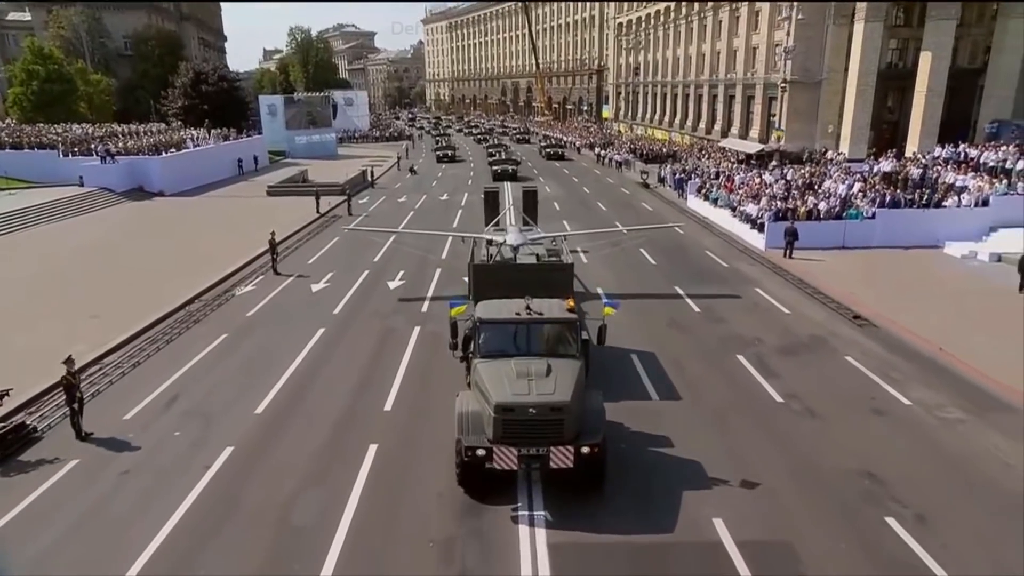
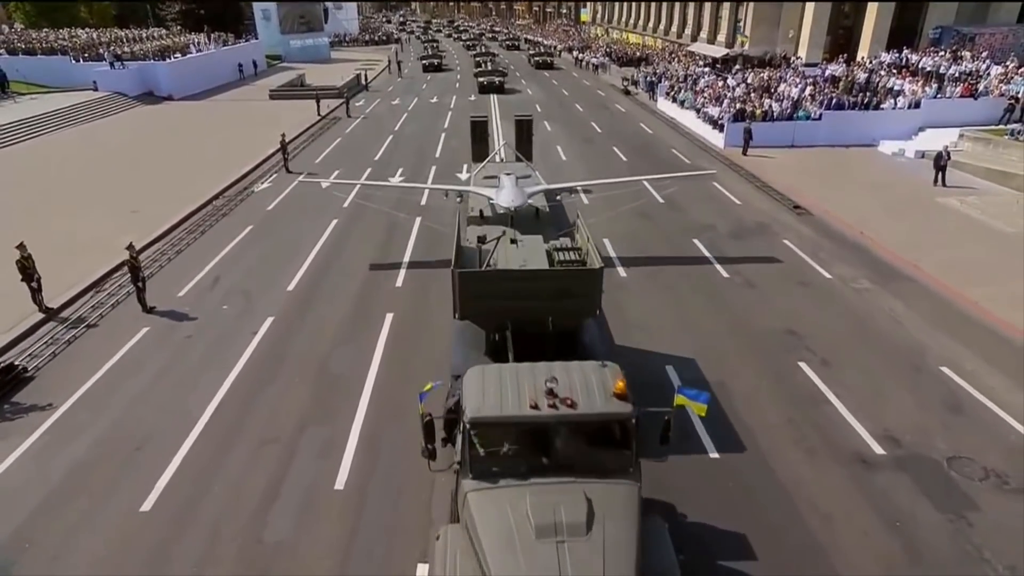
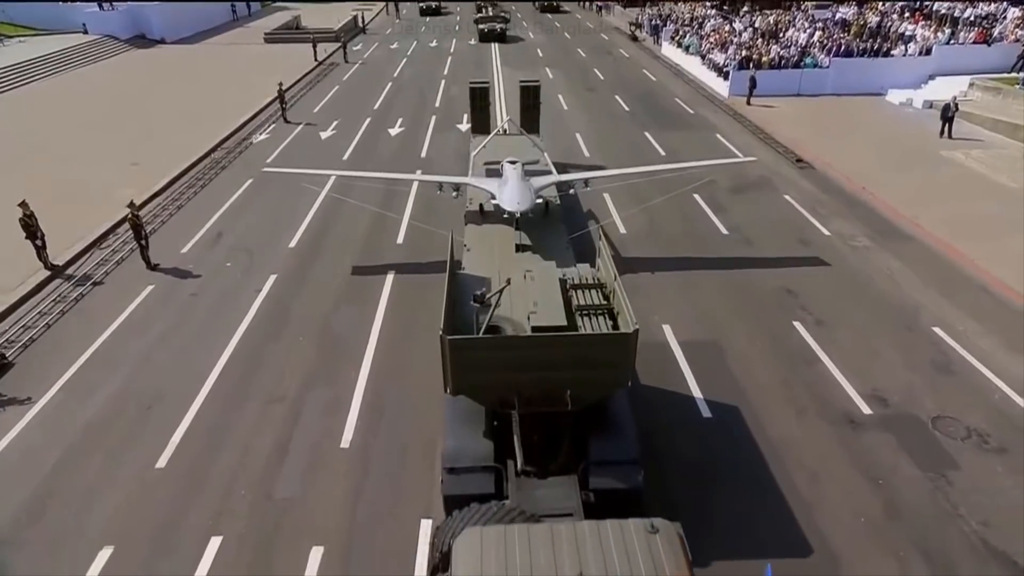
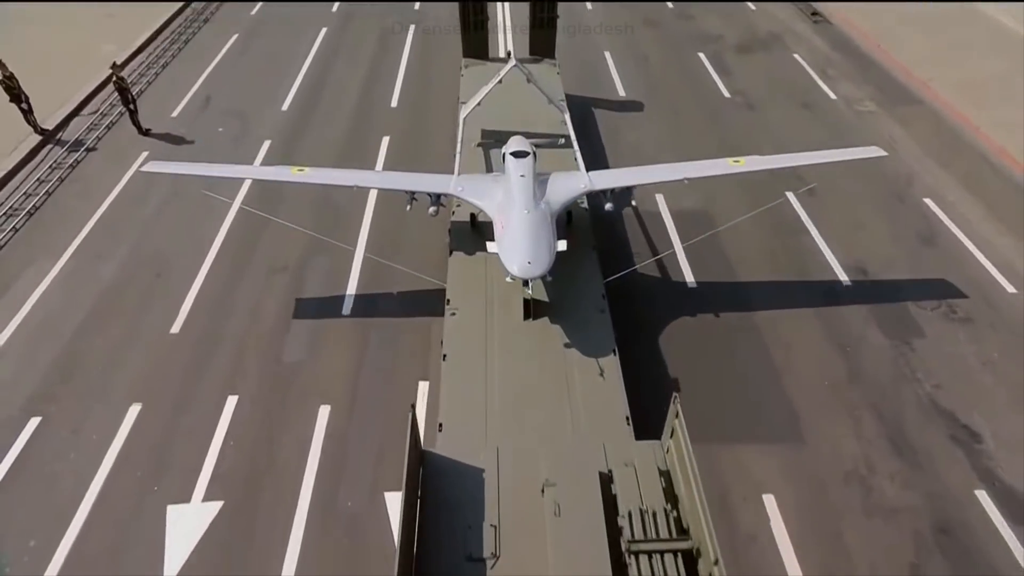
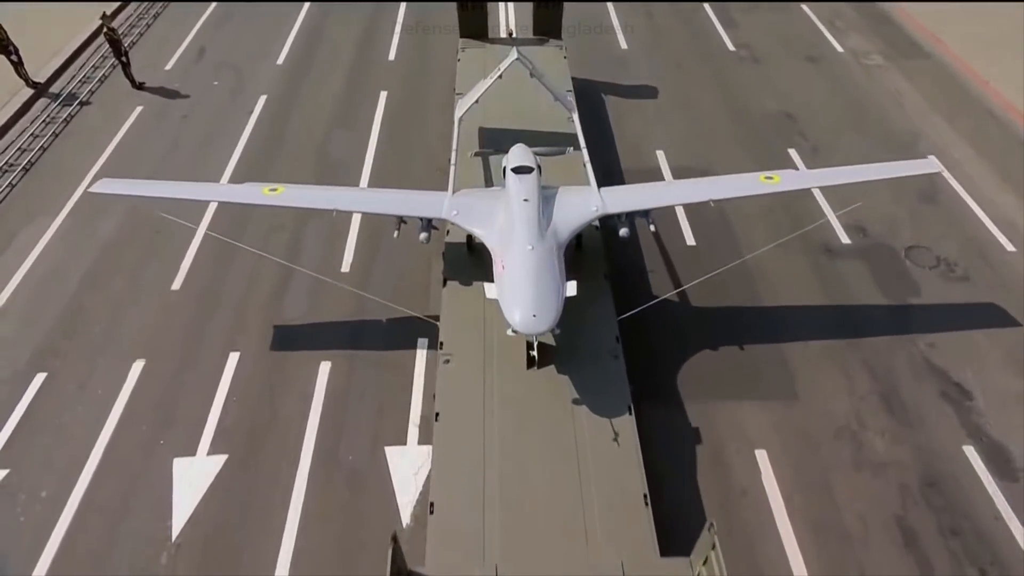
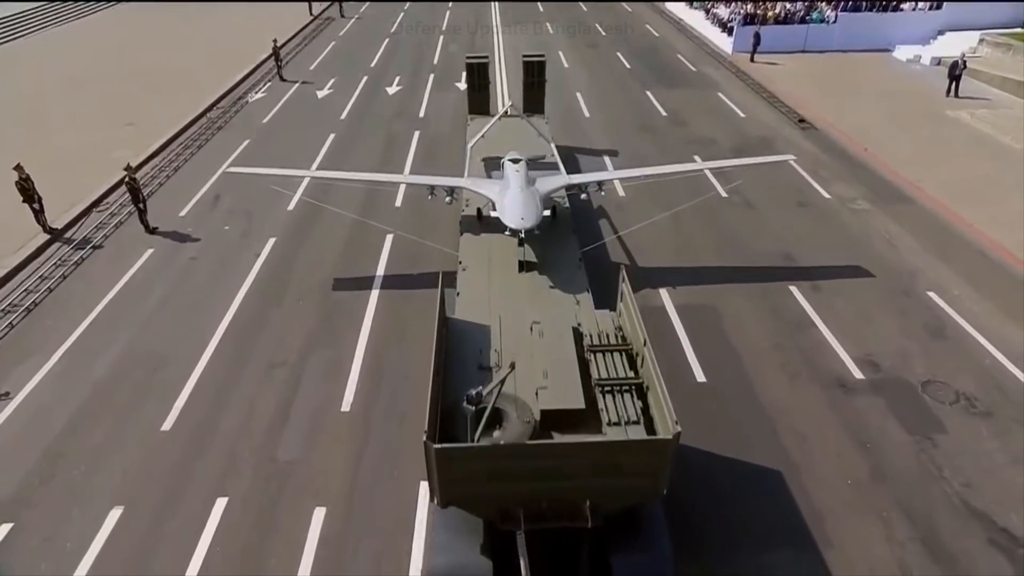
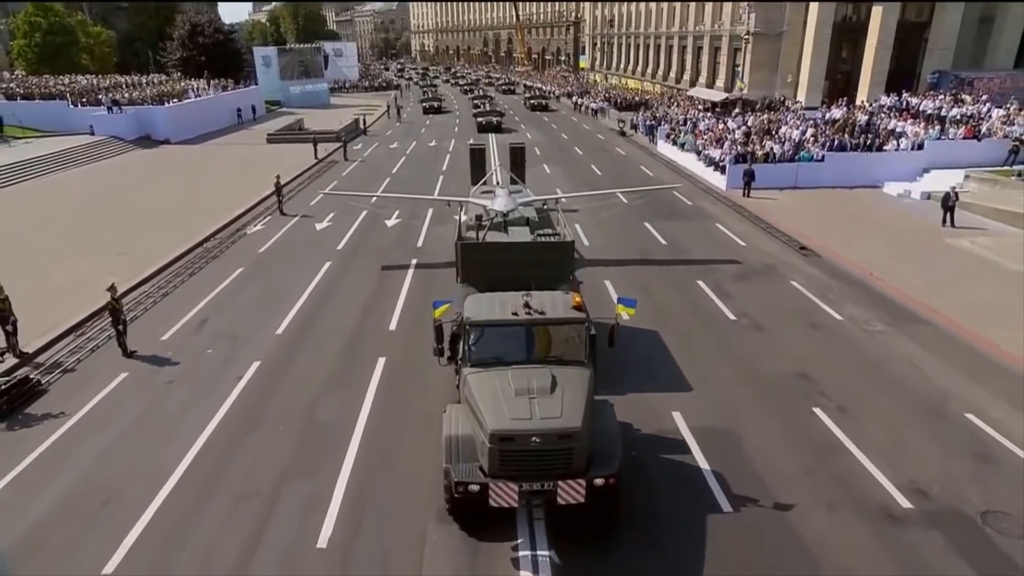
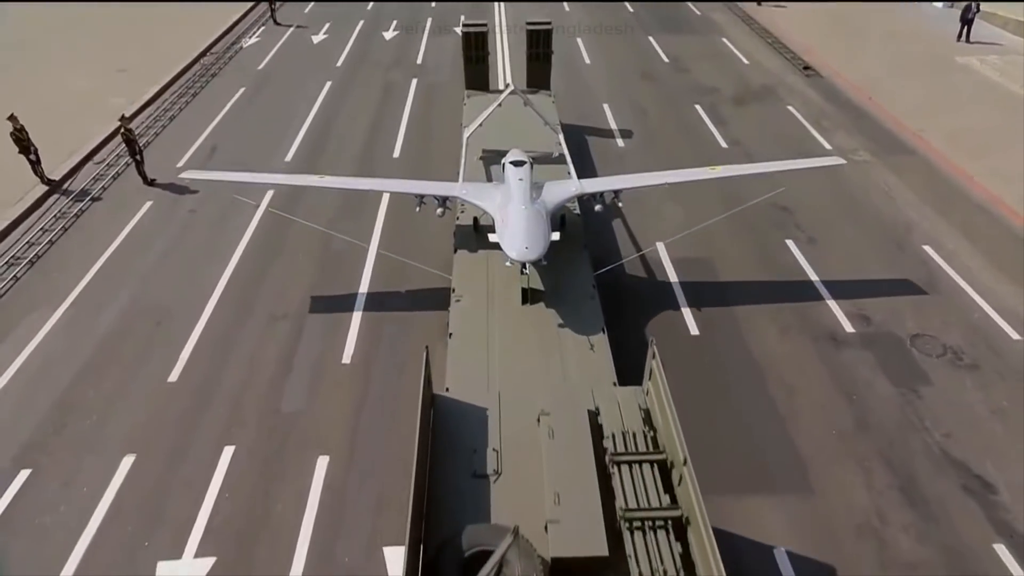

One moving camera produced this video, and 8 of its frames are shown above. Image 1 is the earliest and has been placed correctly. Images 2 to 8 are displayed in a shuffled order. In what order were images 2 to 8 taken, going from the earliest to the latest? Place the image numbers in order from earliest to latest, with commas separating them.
7, 2, 3, 6, 8, 4, 5
